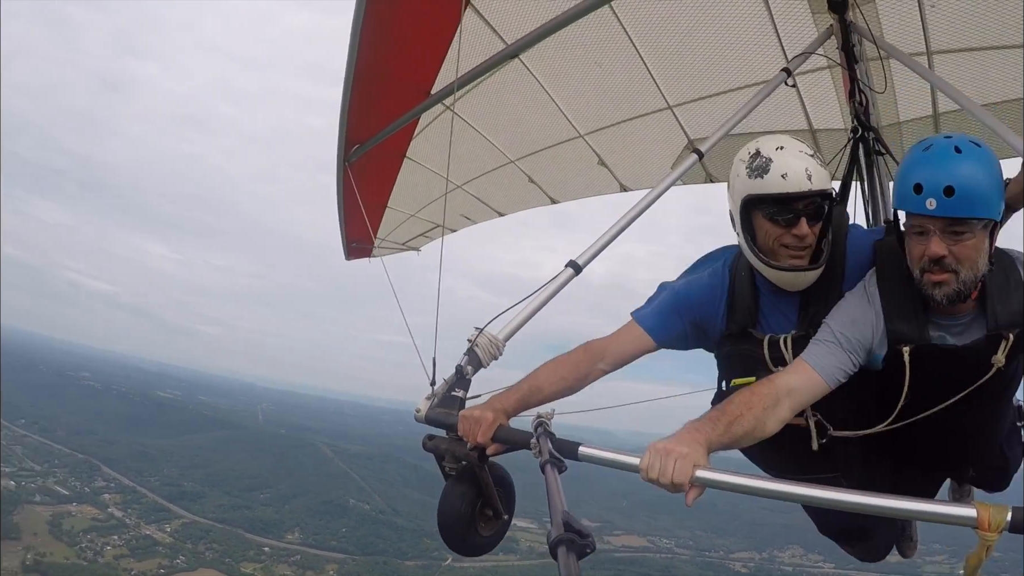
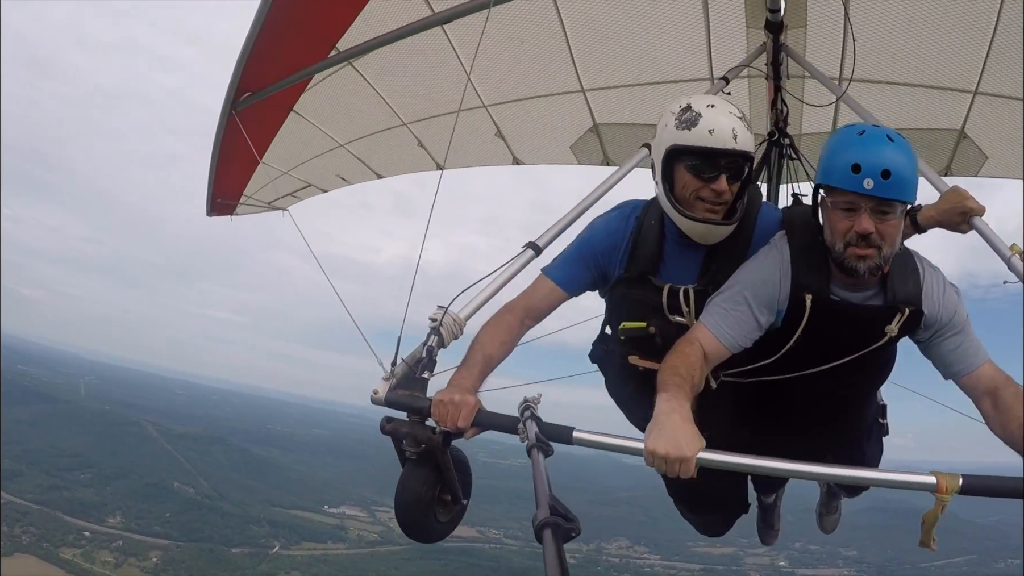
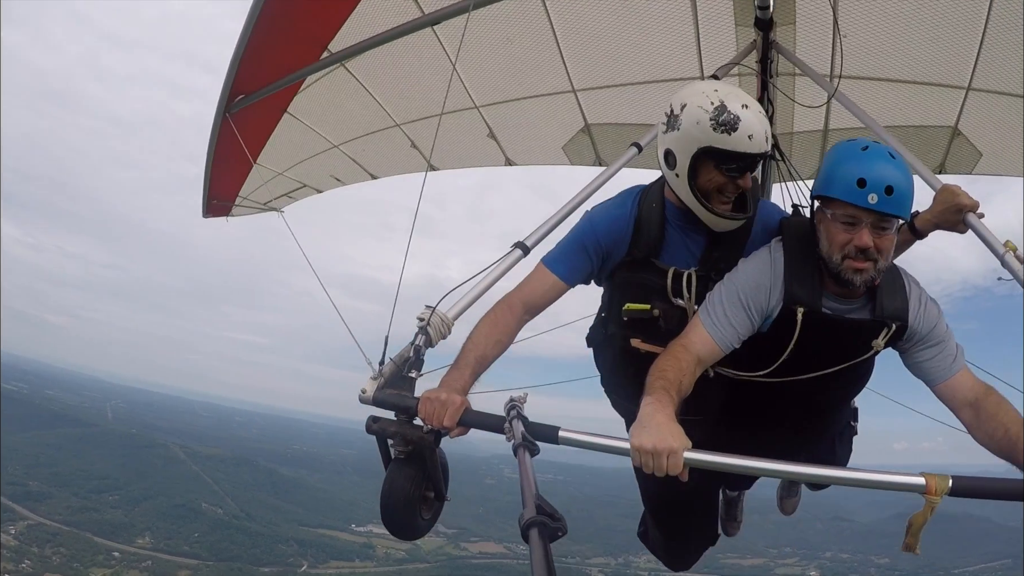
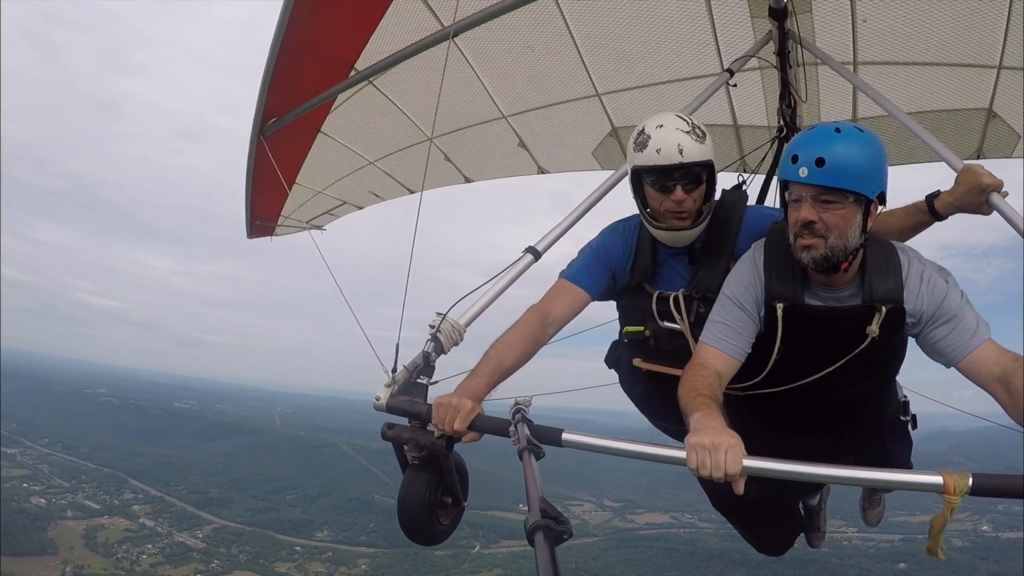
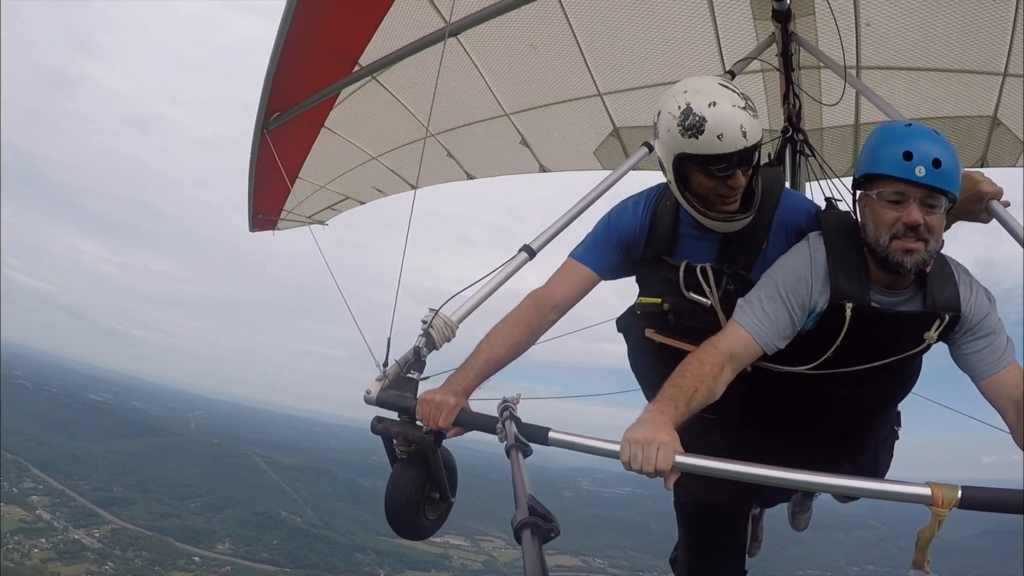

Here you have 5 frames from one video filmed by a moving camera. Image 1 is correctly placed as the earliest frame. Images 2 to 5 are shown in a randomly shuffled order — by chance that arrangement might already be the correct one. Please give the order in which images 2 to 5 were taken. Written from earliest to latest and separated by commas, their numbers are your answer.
2, 3, 5, 4
